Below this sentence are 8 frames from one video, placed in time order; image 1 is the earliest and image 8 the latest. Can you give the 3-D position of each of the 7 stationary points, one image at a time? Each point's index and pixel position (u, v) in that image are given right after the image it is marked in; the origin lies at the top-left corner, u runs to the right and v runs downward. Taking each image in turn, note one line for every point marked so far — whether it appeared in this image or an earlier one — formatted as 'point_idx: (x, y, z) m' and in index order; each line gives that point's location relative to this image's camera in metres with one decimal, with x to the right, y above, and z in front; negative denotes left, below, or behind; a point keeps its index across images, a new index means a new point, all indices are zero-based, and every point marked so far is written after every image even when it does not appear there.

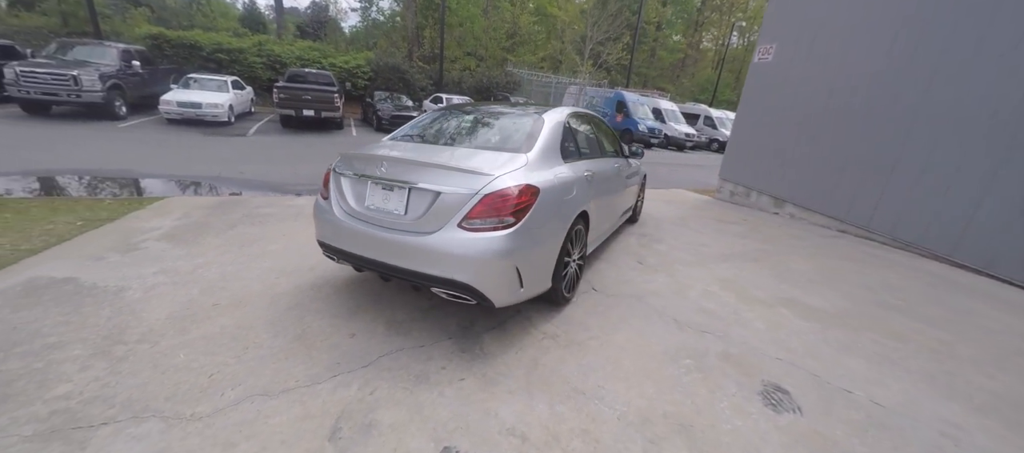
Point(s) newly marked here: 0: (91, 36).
0: (-17.0, +7.4, +15.5) m
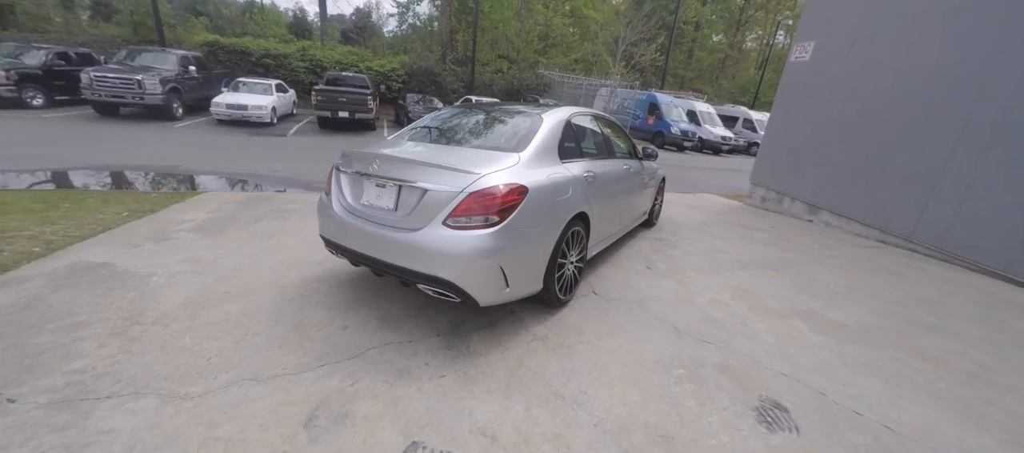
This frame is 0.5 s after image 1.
0: (-15.6, +7.8, +17.0) m
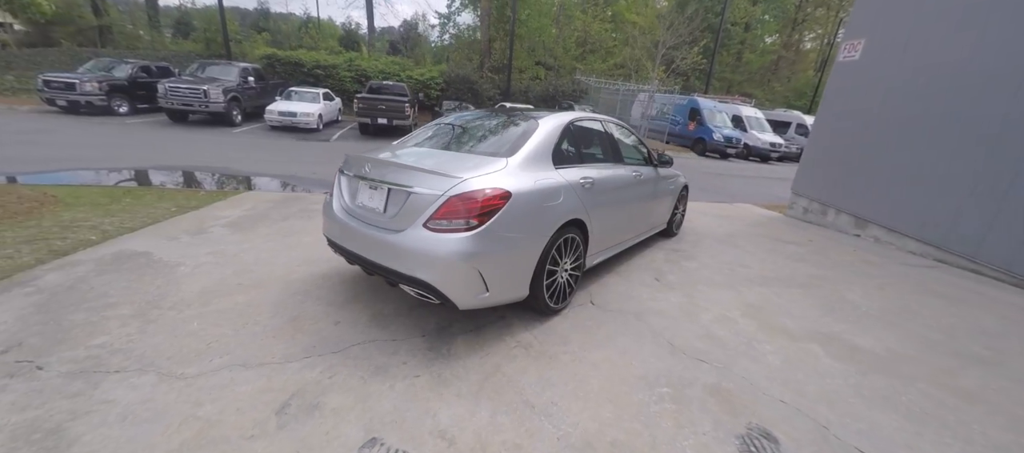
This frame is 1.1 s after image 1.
0: (-13.7, +8.0, +18.8) m
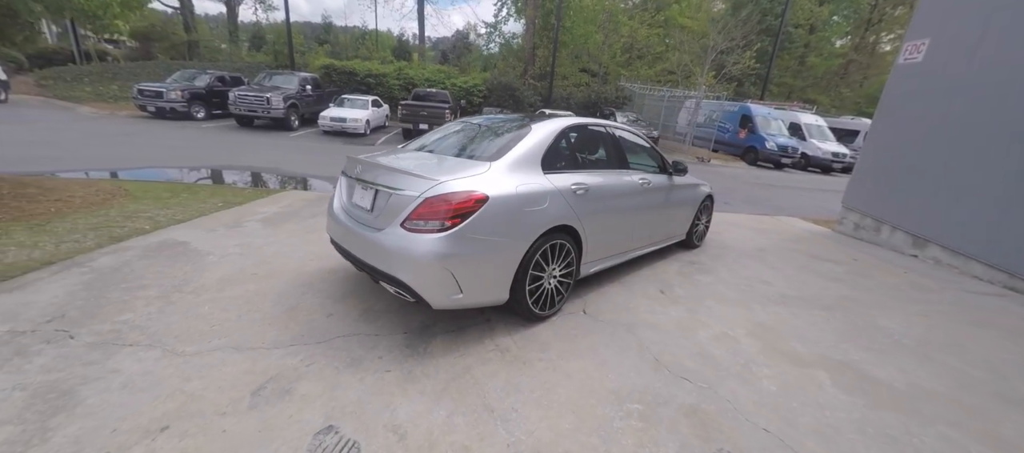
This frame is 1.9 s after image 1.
0: (-11.4, +8.2, +20.5) m
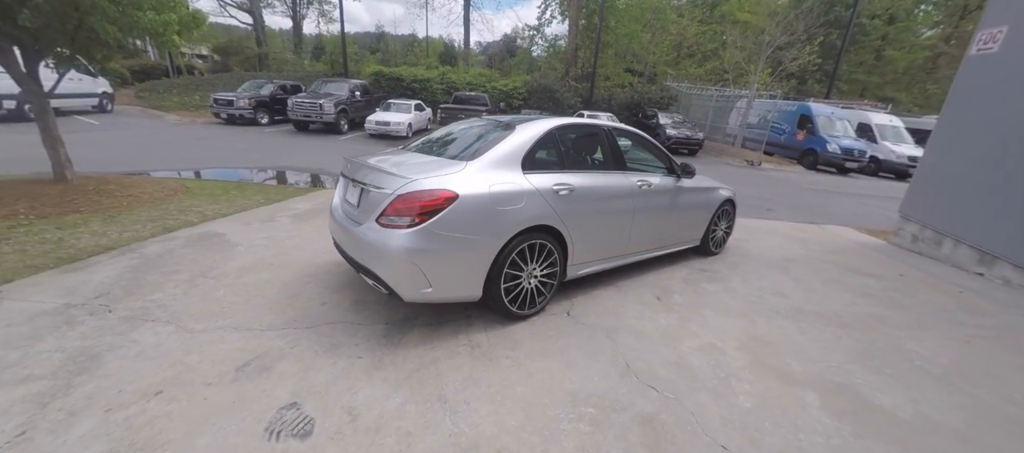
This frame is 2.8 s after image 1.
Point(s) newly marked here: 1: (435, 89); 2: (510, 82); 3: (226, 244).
0: (-8.9, +8.3, +22.0) m
1: (-3.6, +6.5, +19.1) m
2: (-0.1, +6.9, +19.3) m
3: (-3.0, -0.2, +4.2) m
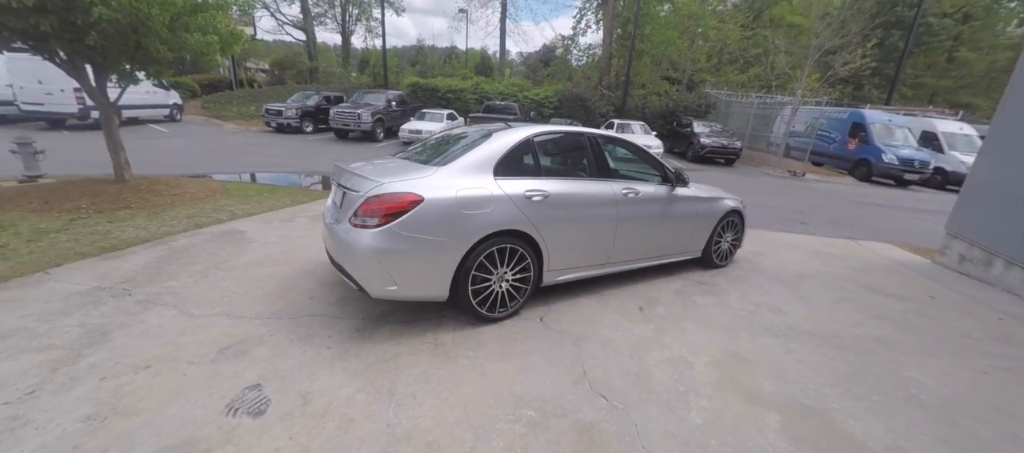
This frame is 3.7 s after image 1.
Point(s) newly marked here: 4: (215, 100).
0: (-6.8, +8.1, +23.1) m
1: (-1.8, +6.2, +19.6) m
2: (+1.7, +6.5, +19.4) m
3: (-3.1, -0.2, +4.6) m
4: (-14.1, +6.0, +19.0) m
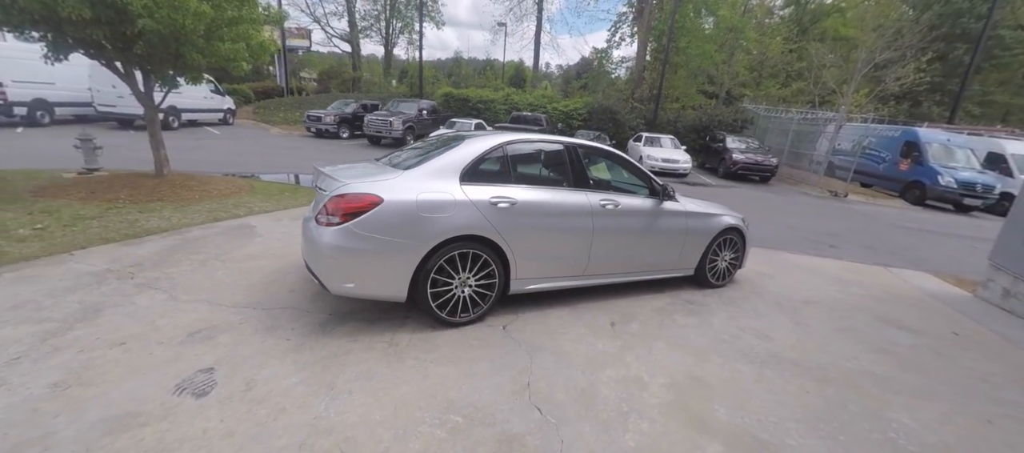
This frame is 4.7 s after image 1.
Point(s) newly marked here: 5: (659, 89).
0: (-4.6, +7.7, +23.8) m
1: (-0.2, +5.8, +19.8) m
2: (+3.3, +5.9, +19.3) m
3: (-3.2, -0.1, +4.9) m
4: (-12.4, +6.2, +20.5) m
5: (+6.4, +5.8, +16.9) m
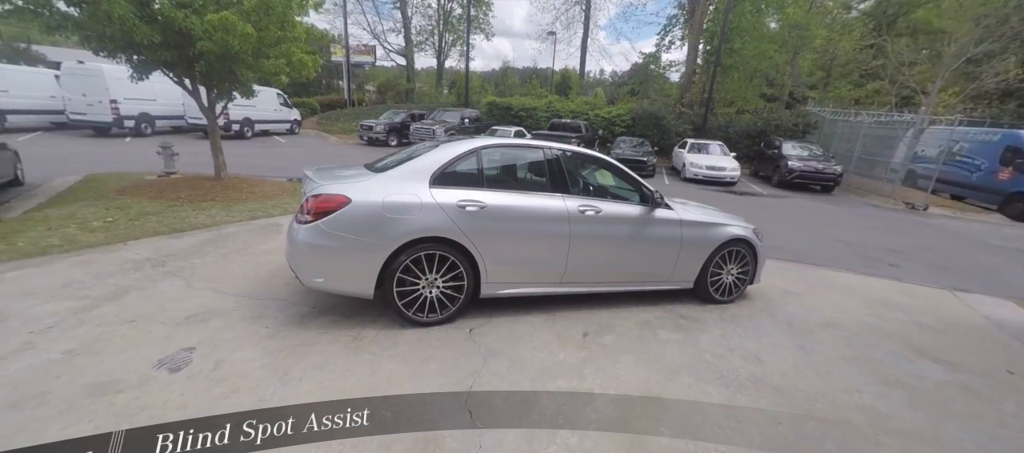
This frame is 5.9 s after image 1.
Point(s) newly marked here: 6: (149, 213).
0: (-1.6, +7.4, +24.4) m
1: (+2.2, +5.4, +19.8) m
2: (+5.6, +5.5, +18.8) m
3: (-3.1, -0.1, +5.4) m
4: (-9.8, +6.1, +22.3) m
5: (+8.3, +5.3, +16.0) m
6: (-5.1, +0.2, +5.6) m
